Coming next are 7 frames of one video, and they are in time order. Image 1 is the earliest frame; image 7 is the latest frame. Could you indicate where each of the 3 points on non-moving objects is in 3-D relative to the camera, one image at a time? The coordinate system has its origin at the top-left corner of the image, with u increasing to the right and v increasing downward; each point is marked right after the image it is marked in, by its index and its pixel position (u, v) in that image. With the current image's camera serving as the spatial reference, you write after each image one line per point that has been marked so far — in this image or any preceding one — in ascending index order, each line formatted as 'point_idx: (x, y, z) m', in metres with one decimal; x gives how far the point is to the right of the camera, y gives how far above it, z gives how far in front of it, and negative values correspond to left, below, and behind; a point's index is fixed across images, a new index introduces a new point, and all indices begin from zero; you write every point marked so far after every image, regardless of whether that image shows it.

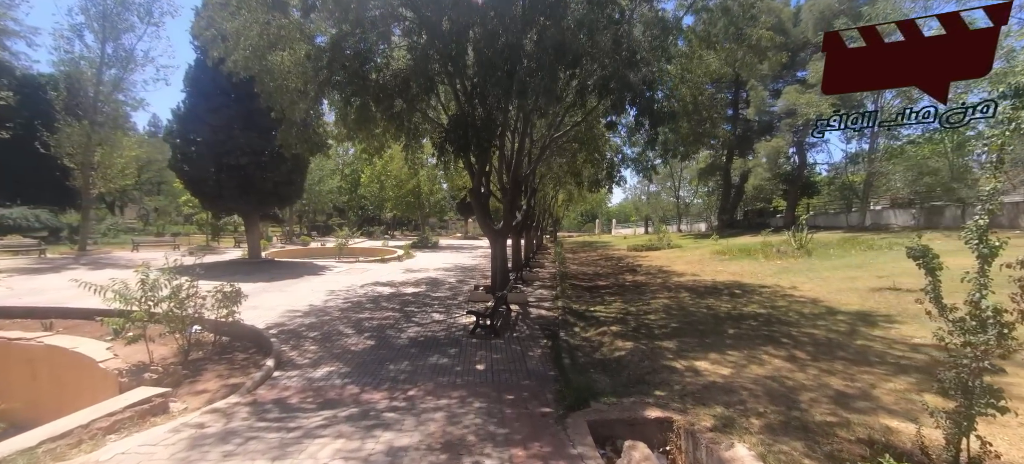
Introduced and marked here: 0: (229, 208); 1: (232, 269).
0: (-11.8, +1.0, +15.7) m
1: (-10.9, -1.4, +14.5) m
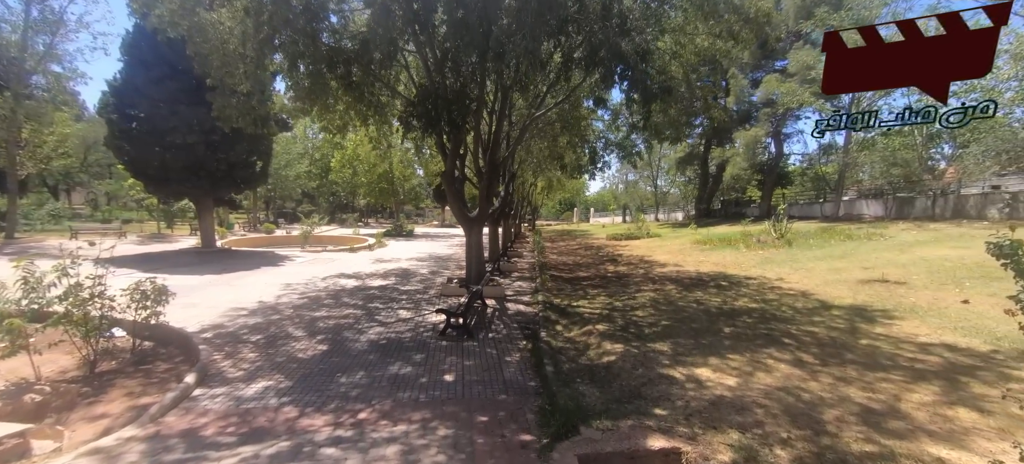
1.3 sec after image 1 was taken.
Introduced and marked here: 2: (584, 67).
0: (-12.7, +1.5, +14.2) m
1: (-11.7, -1.0, +13.1) m
2: (+1.4, +3.1, +7.2) m
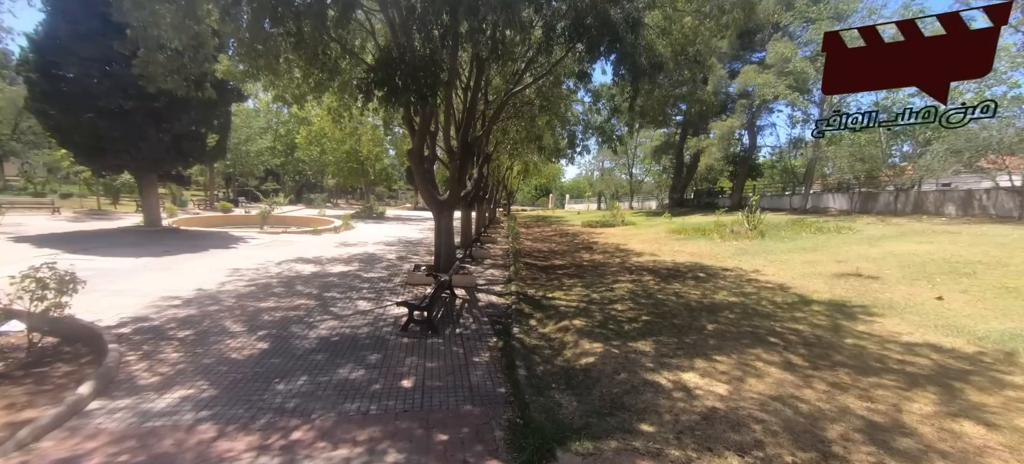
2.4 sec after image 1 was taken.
0: (-13.5, +2.3, +12.7) m
1: (-12.5, -0.2, +11.7) m
2: (+1.0, +3.4, +6.5) m
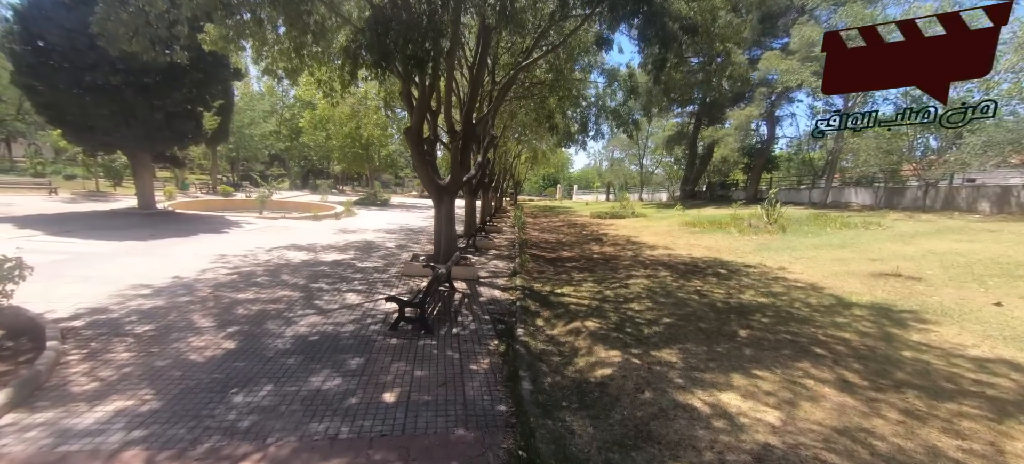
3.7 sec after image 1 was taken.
0: (-13.3, +2.9, +12.2) m
1: (-12.3, +0.3, +11.3) m
2: (+1.1, +3.5, +5.7) m
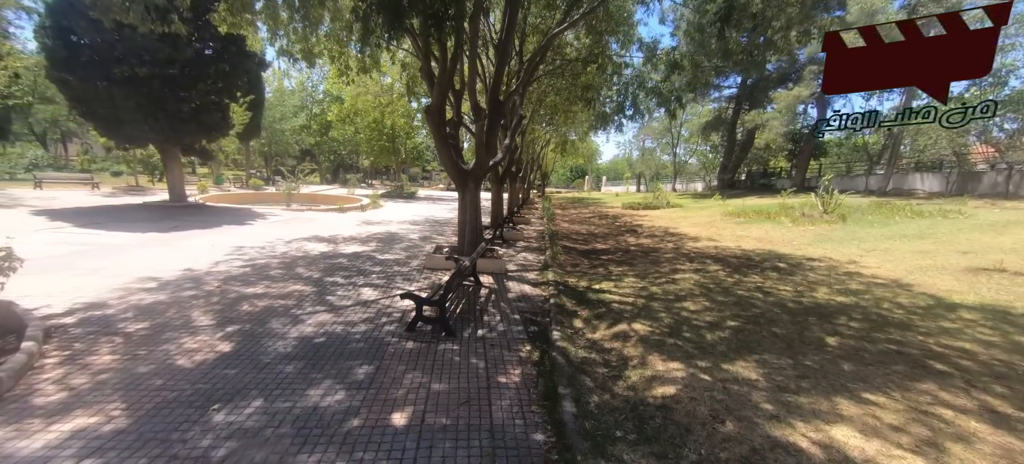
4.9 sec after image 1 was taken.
0: (-12.4, +3.1, +12.3) m
1: (-11.5, +0.6, +11.4) m
2: (+1.5, +3.7, +4.8) m
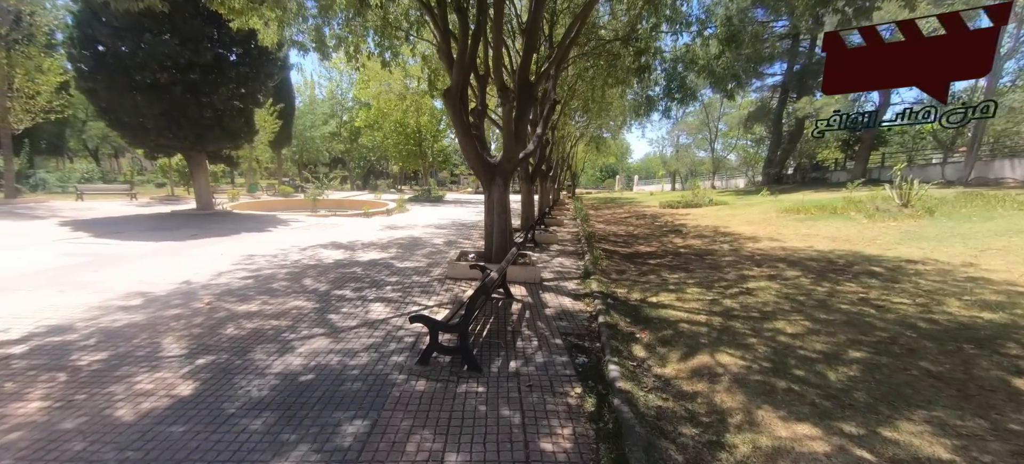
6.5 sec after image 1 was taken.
0: (-11.5, +2.9, +12.2) m
1: (-10.6, +0.3, +11.2) m
2: (+1.9, +3.7, +3.8) m
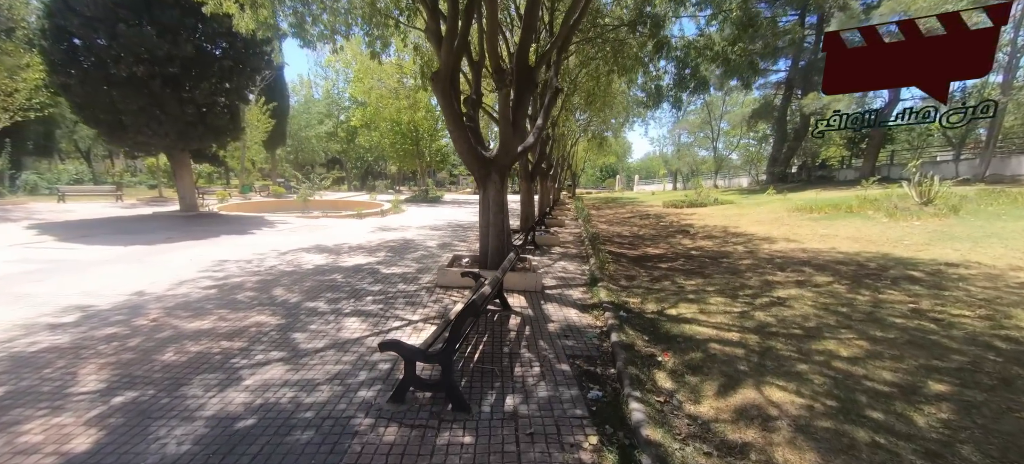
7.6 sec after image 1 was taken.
0: (-11.5, +2.8, +11.6) m
1: (-10.6, +0.2, +10.6) m
2: (+1.8, +3.7, +3.1) m
